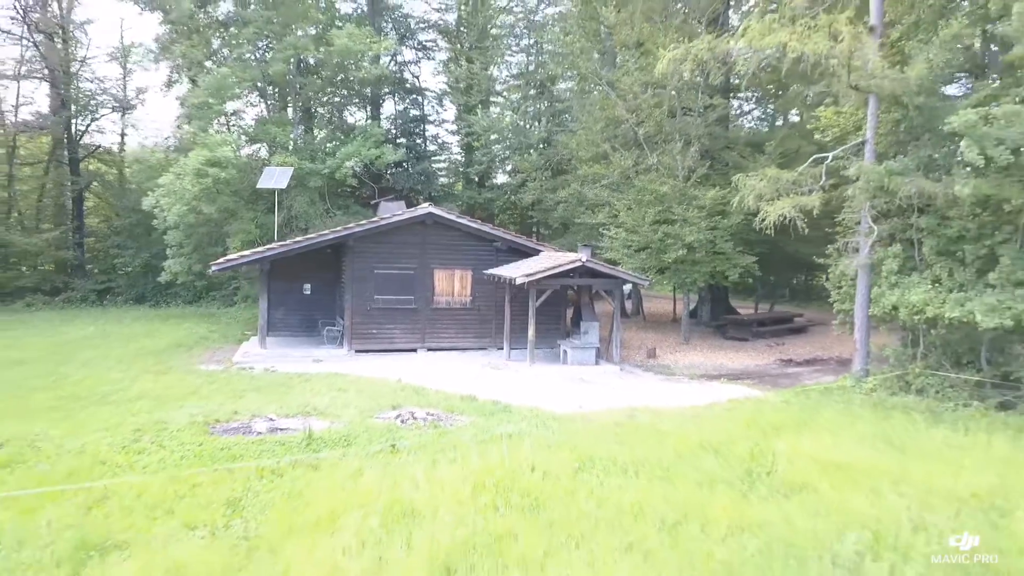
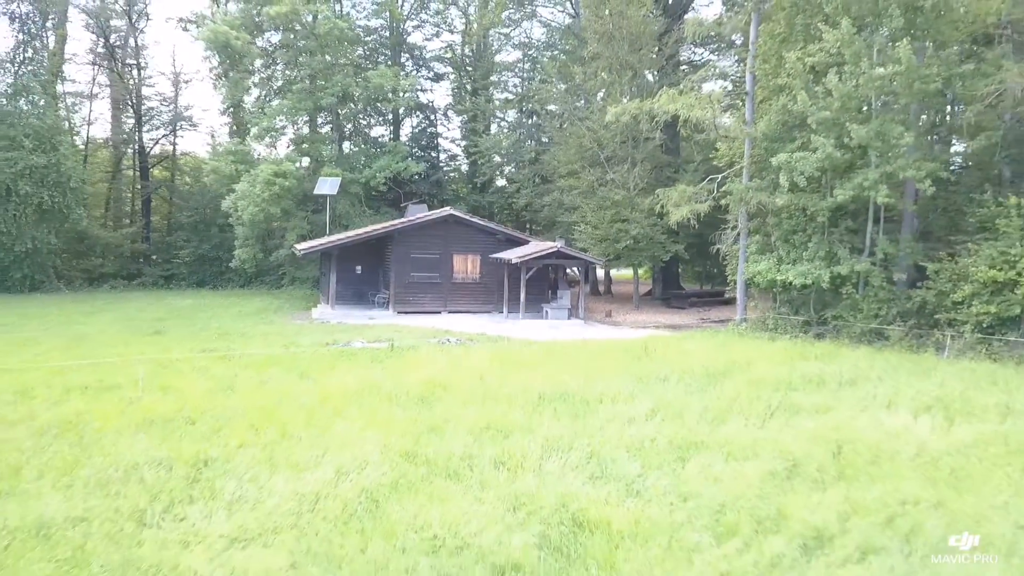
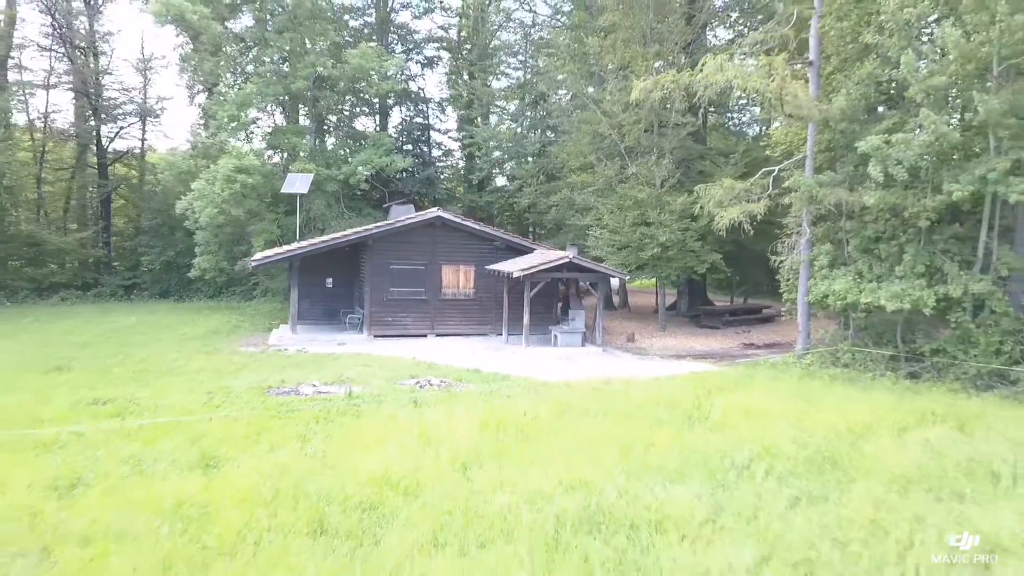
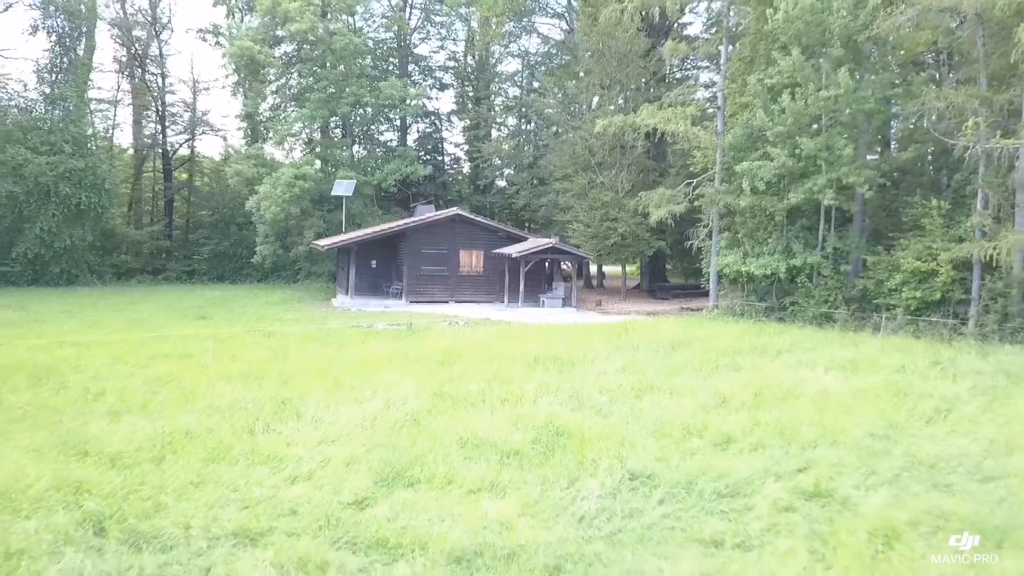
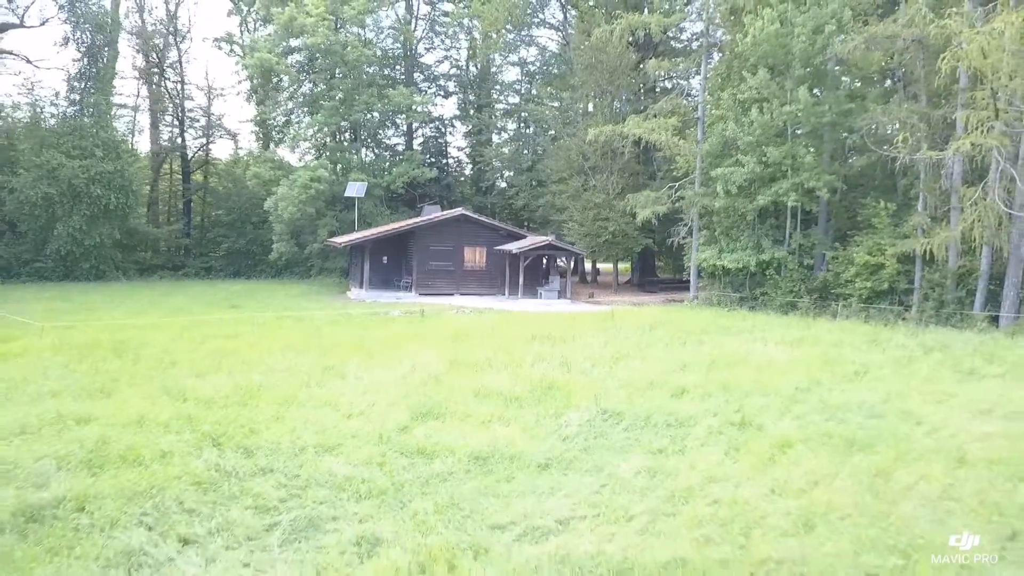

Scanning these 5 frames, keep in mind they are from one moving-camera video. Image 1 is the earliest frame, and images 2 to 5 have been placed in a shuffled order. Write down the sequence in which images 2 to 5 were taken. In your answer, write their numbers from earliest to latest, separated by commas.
3, 2, 4, 5
